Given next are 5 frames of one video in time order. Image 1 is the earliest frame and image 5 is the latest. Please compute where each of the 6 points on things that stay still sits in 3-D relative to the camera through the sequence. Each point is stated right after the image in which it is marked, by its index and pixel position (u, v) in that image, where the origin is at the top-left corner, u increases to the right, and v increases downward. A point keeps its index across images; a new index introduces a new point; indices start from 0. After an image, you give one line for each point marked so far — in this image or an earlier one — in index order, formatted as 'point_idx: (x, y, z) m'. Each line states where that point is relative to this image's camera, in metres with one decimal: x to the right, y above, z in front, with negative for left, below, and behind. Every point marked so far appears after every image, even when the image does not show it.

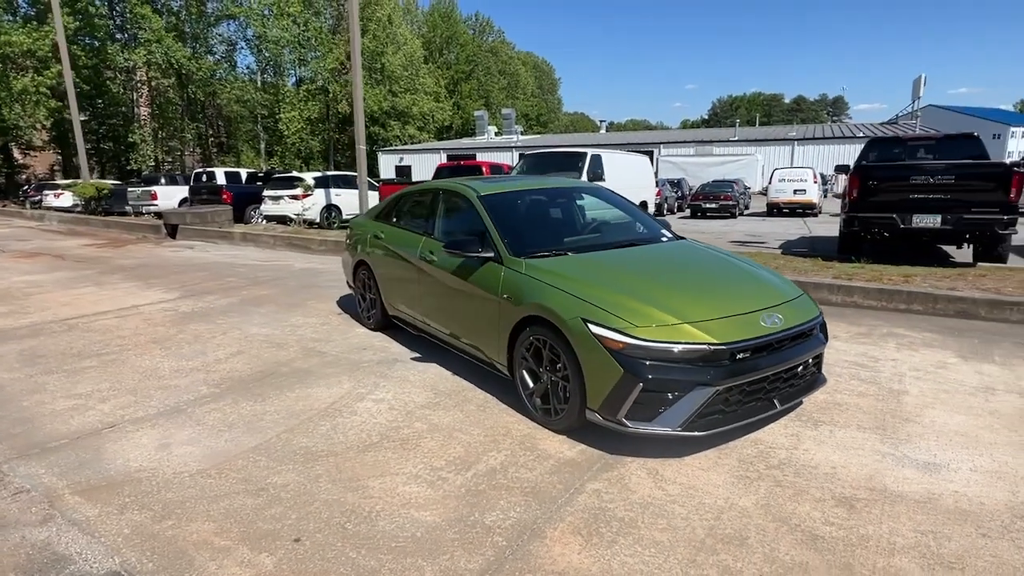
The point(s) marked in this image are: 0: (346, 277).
0: (-2.0, +0.1, +7.1) m
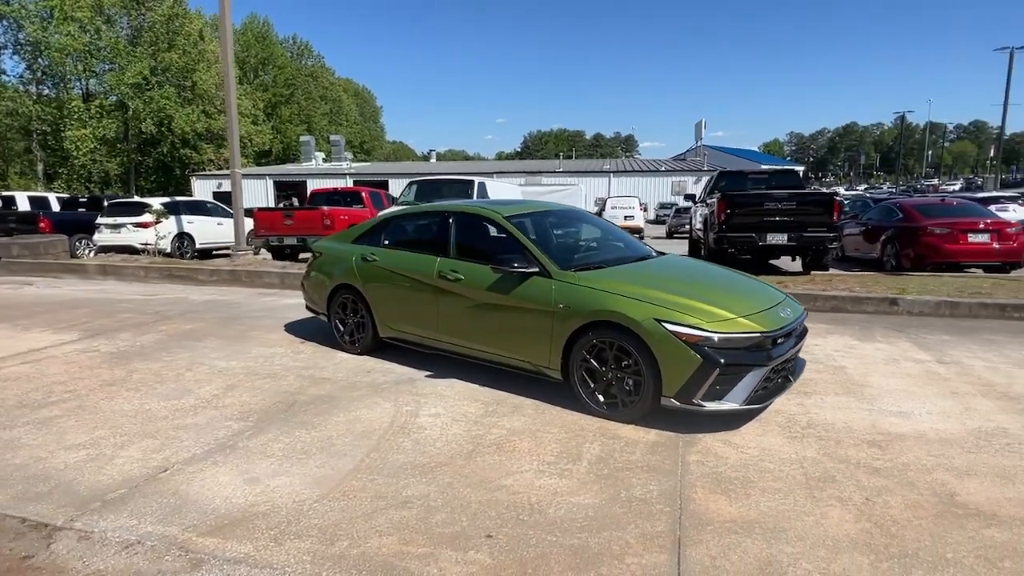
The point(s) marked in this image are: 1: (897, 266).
0: (-2.3, -0.2, +6.9) m
1: (+8.0, +0.4, +12.3) m
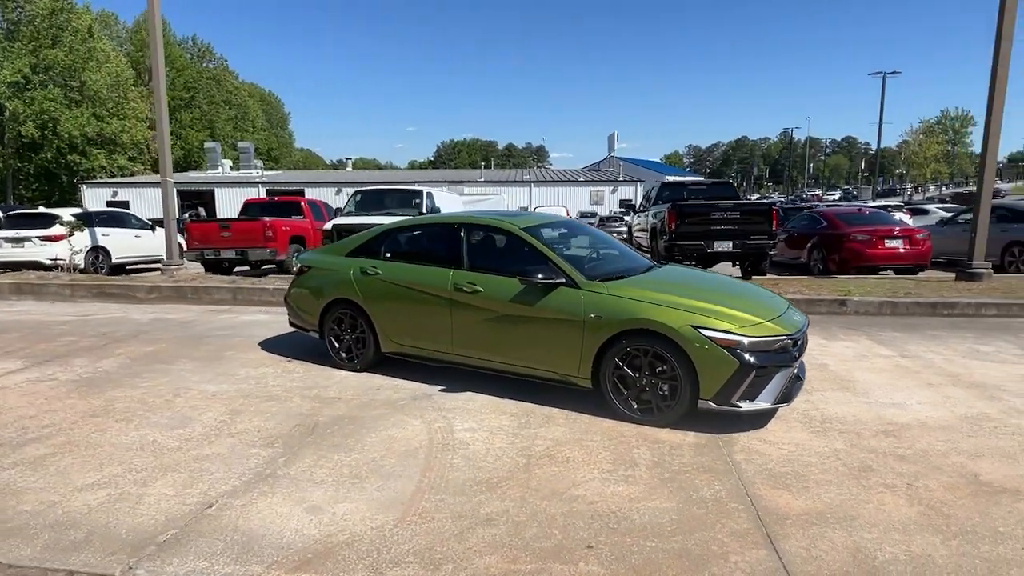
0: (-2.3, -0.4, +6.6) m
1: (+7.0, +0.4, +13.4) m
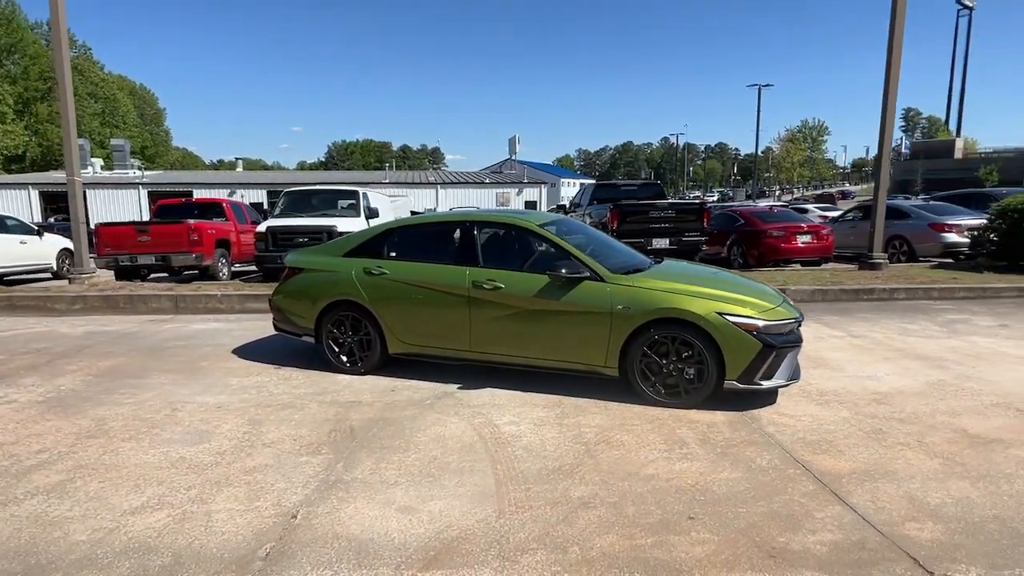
0: (-2.3, -0.4, +6.3) m
1: (+5.7, +0.6, +14.6) m
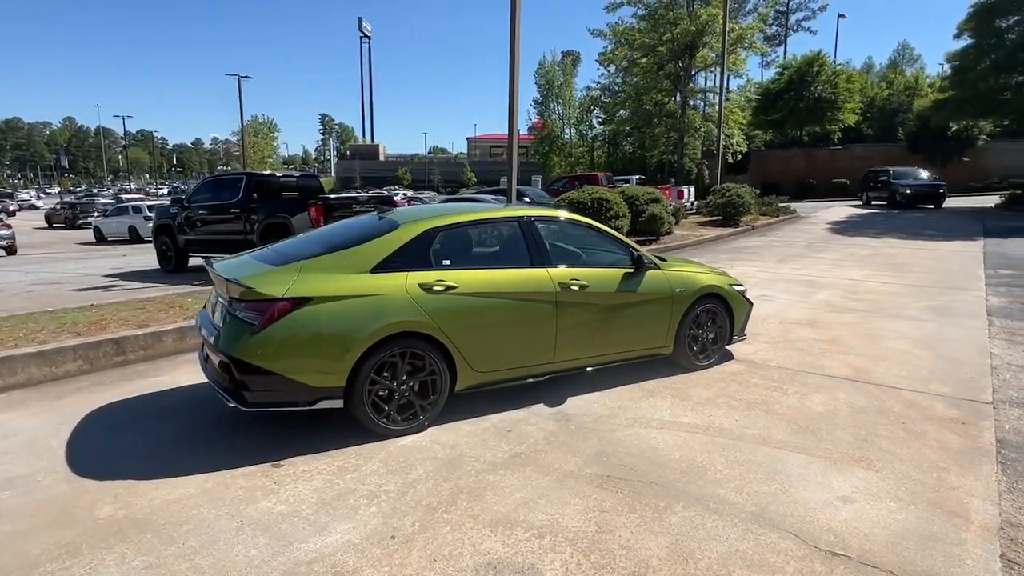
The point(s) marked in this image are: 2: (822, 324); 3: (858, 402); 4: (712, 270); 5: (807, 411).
0: (-1.5, -0.7, +3.9) m
1: (-2.9, +0.8, +15.3) m
2: (+4.1, -0.5, +7.9) m
3: (+2.9, -1.0, +5.0) m
4: (+2.0, +0.2, +6.0) m
5: (+2.4, -1.0, +4.8) m
